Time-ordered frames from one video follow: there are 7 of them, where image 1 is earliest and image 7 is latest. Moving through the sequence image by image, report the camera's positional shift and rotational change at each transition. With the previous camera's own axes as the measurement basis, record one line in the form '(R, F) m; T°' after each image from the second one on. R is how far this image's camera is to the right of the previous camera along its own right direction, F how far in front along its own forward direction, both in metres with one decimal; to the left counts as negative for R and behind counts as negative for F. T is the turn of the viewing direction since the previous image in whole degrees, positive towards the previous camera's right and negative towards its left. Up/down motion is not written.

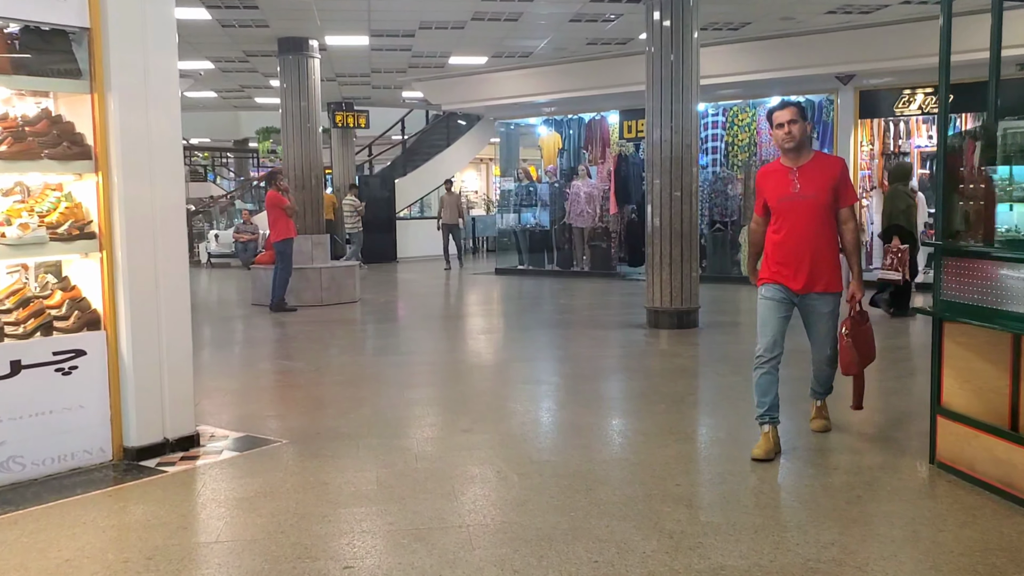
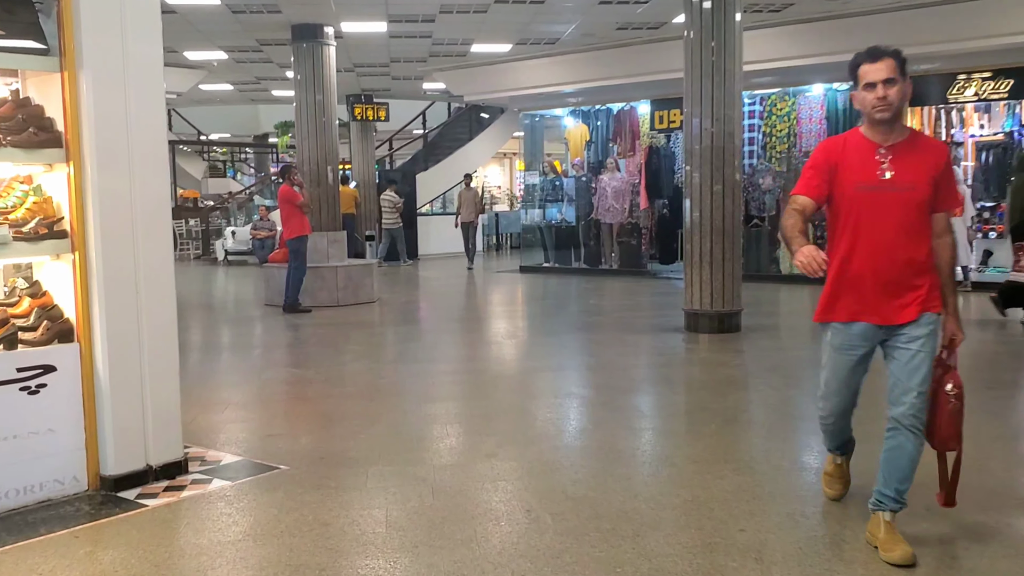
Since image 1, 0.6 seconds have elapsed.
(0.0, +0.5) m; -1°
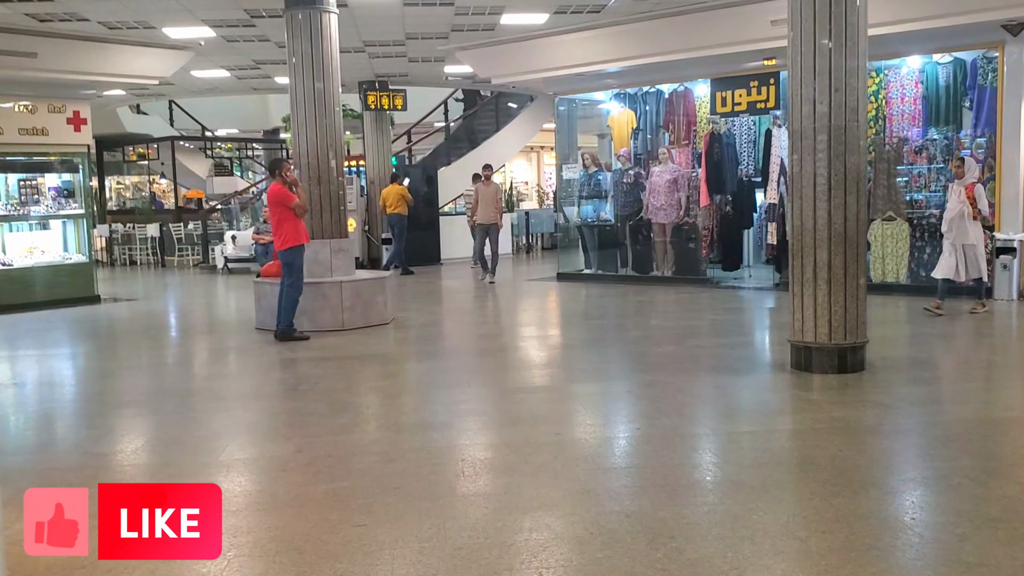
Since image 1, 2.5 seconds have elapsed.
(-0.1, +1.5) m; -1°
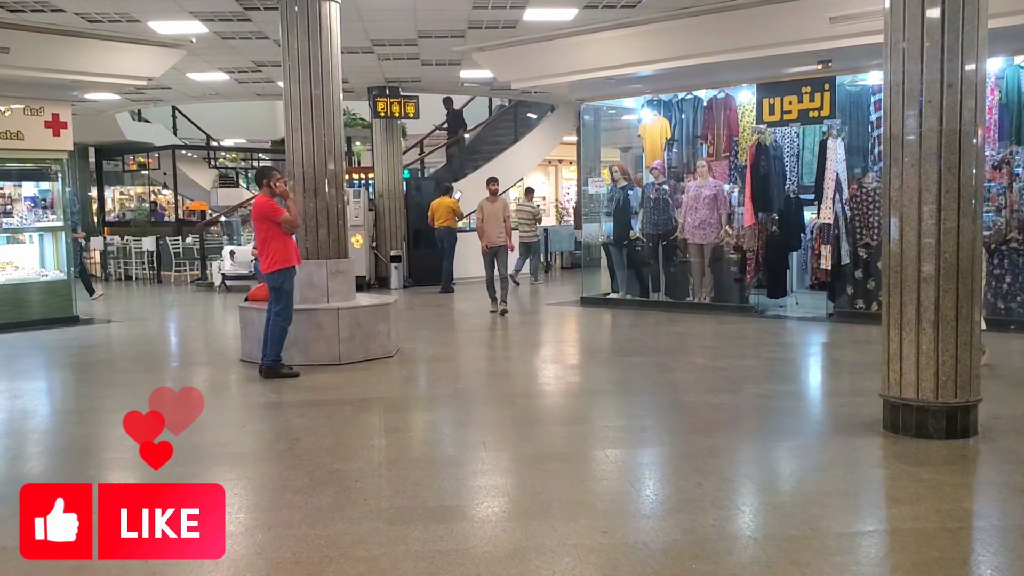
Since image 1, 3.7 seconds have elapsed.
(-0.1, +0.9) m; -1°
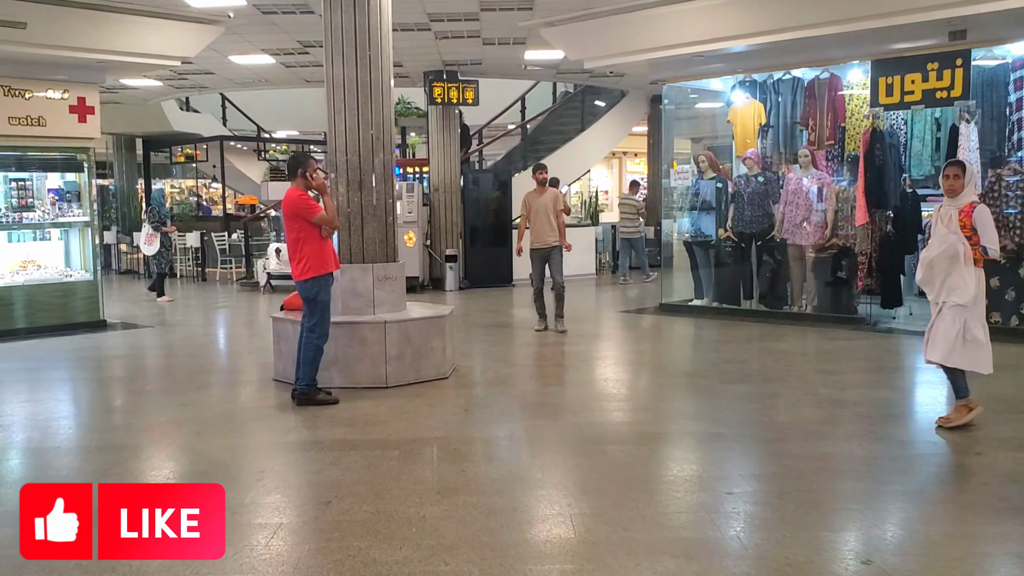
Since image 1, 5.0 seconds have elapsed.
(-0.1, +1.0) m; -3°
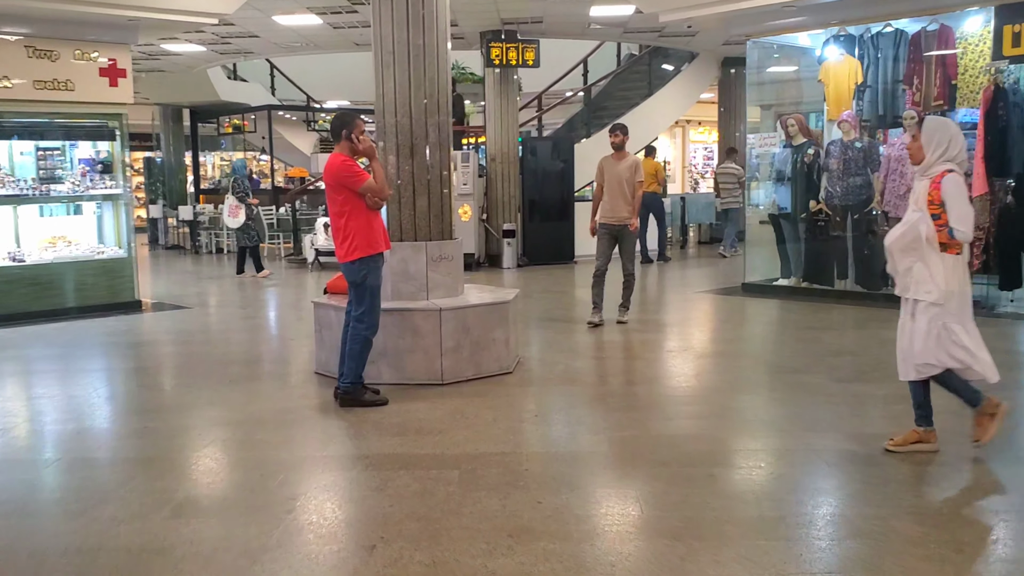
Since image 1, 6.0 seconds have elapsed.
(-0.1, +0.7) m; -3°
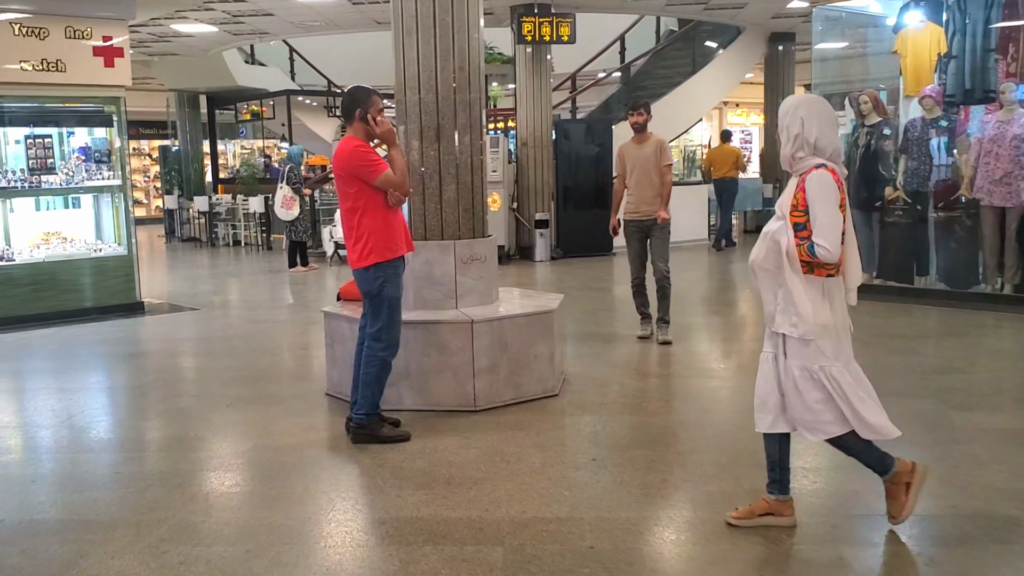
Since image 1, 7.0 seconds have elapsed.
(-0.1, +0.7) m; -2°
